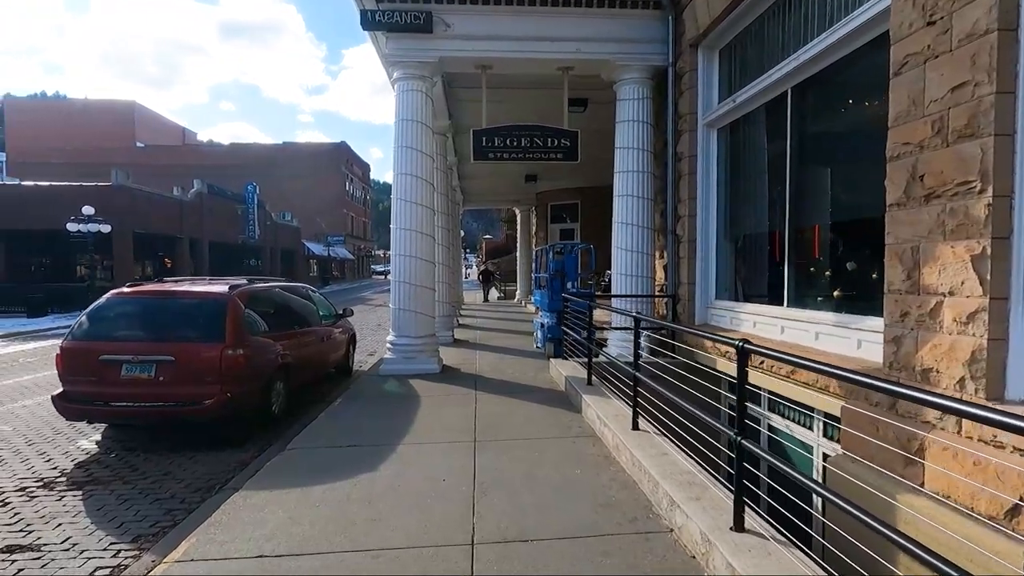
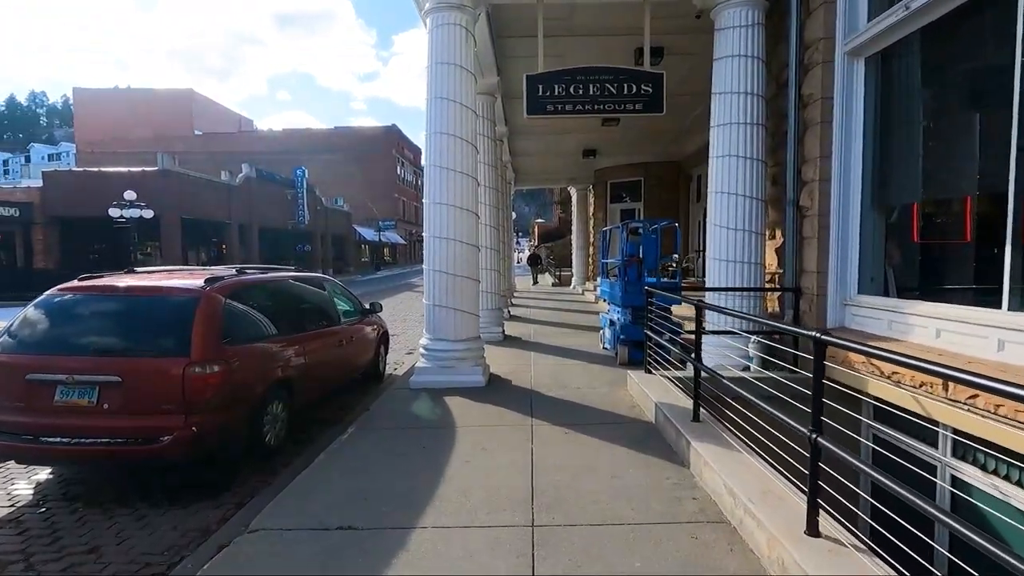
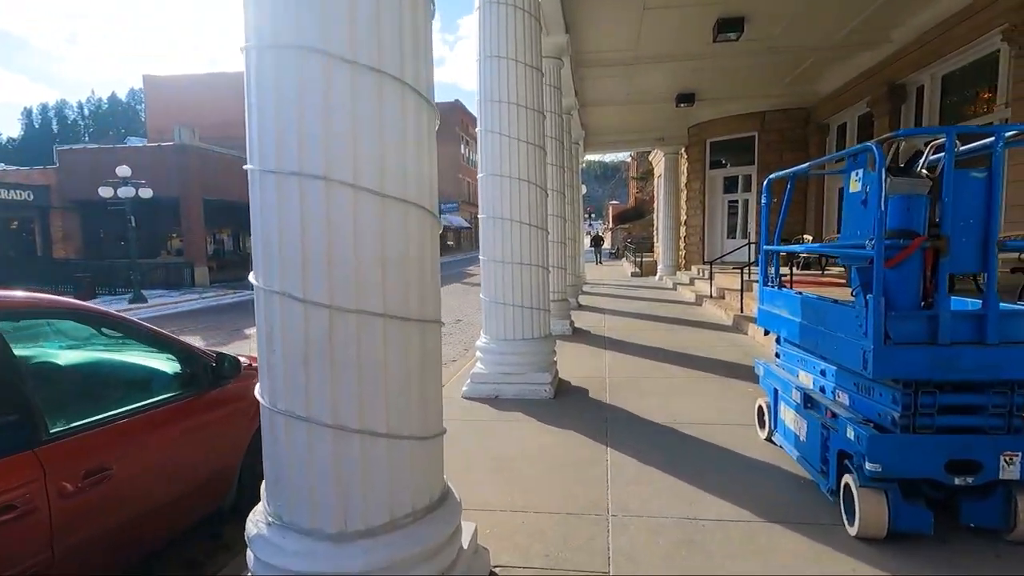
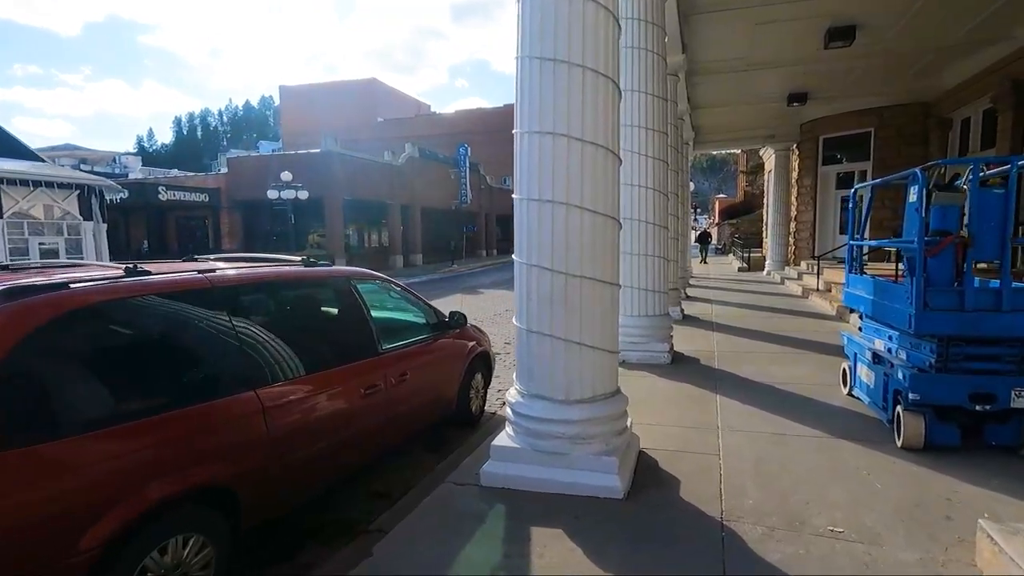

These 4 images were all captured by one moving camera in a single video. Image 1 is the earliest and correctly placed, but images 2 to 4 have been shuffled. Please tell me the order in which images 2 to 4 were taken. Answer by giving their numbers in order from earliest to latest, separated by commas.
2, 4, 3
